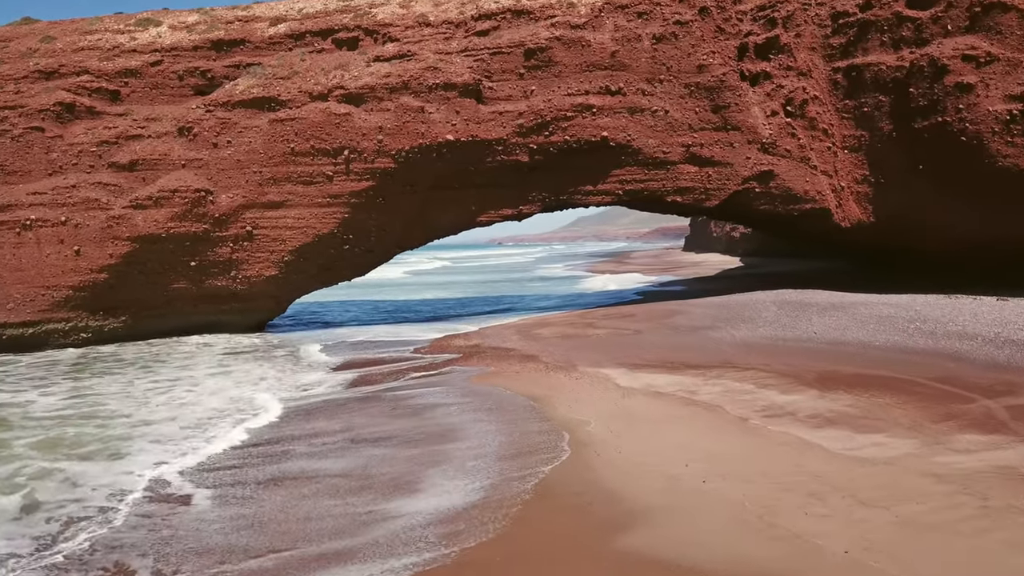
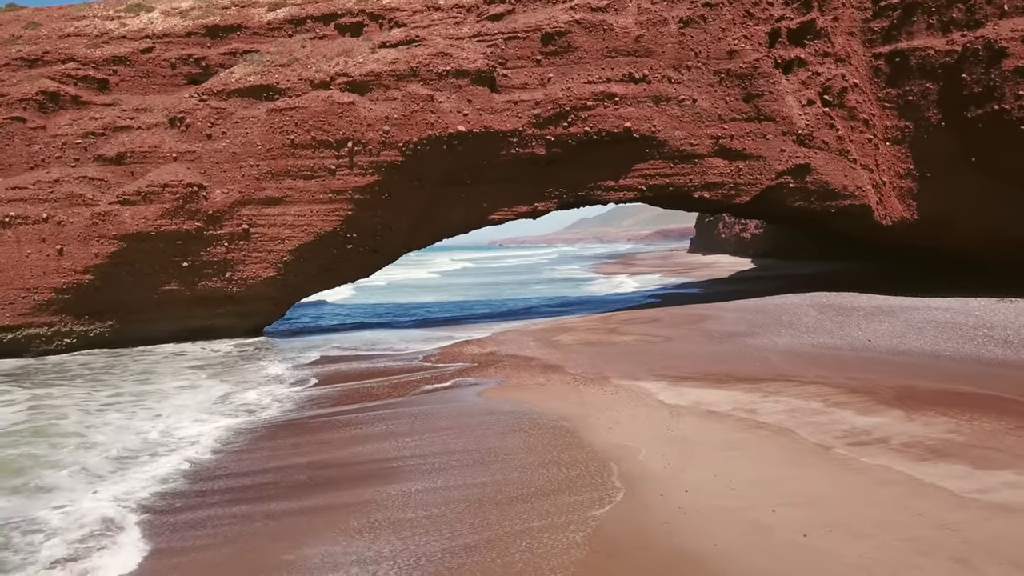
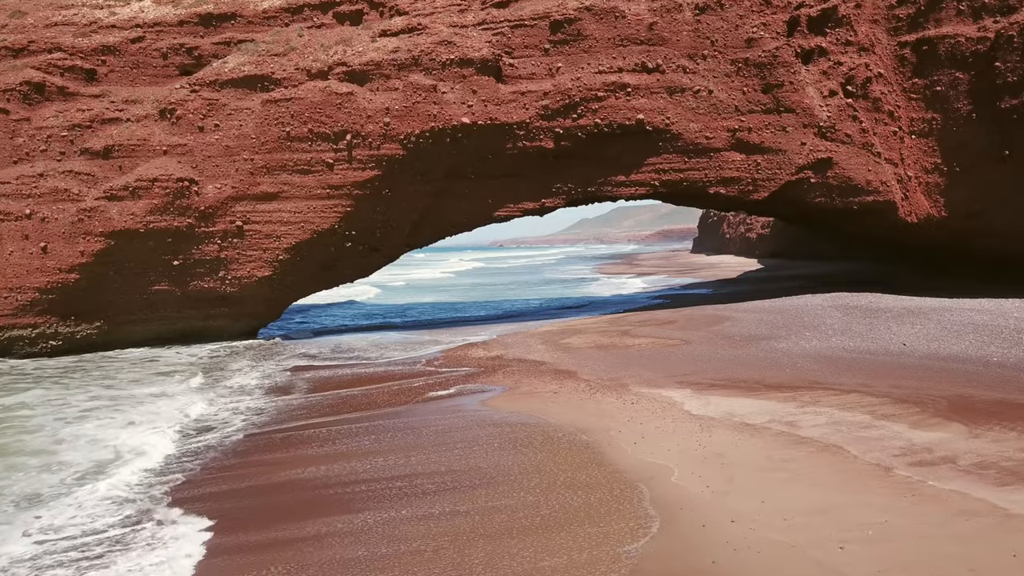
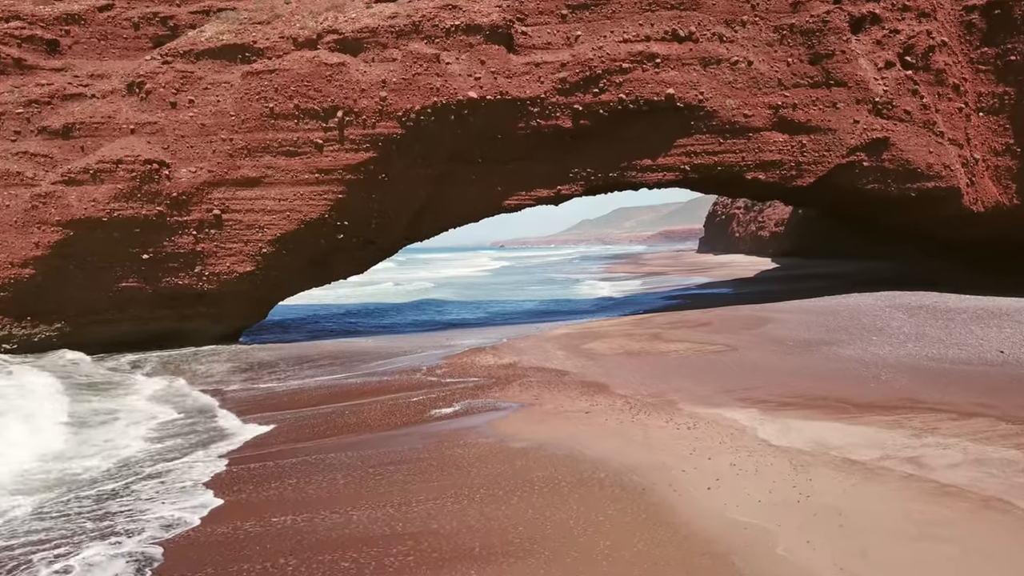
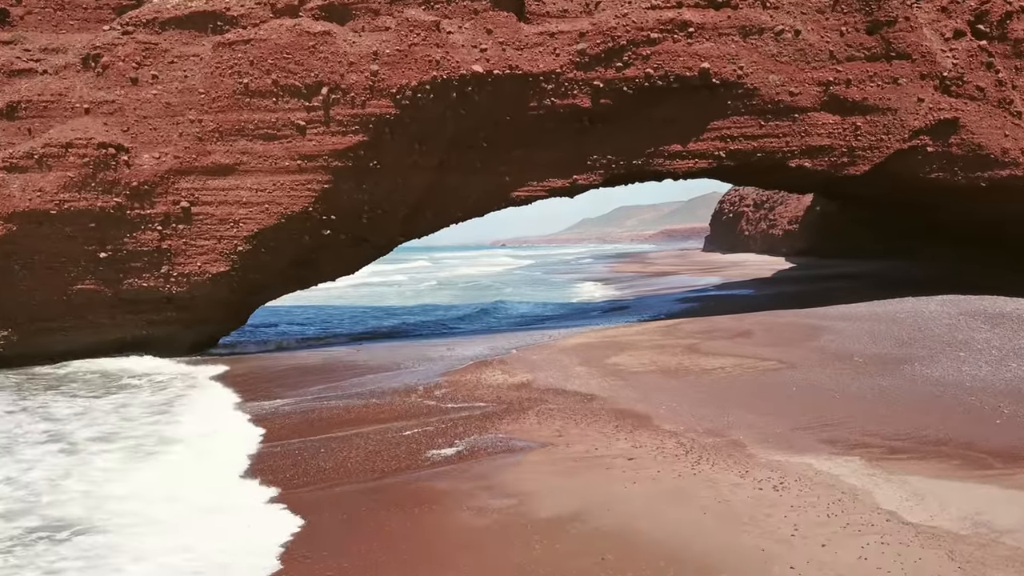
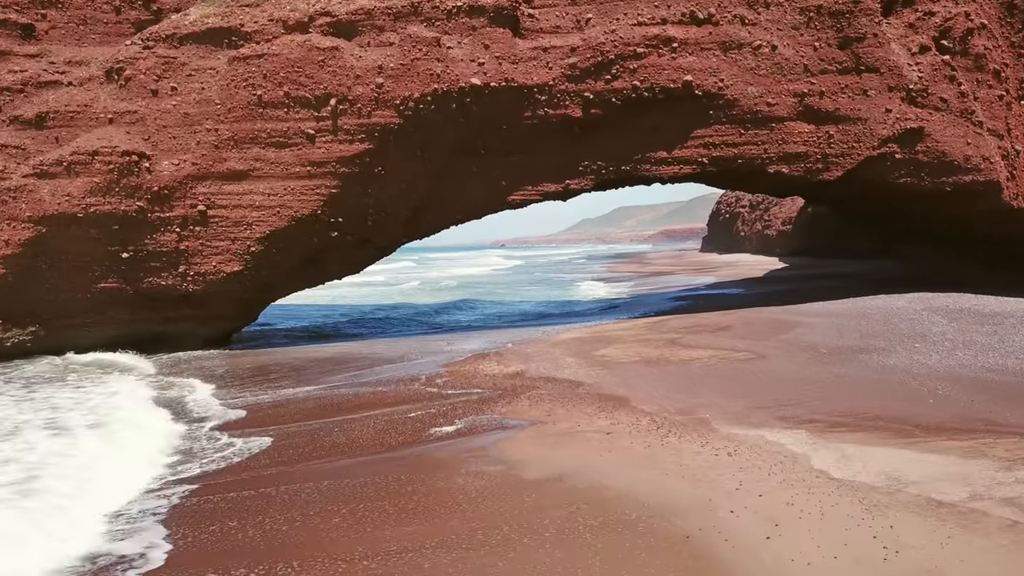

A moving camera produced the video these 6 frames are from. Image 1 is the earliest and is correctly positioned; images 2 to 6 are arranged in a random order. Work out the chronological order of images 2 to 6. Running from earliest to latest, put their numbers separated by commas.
2, 3, 4, 6, 5
